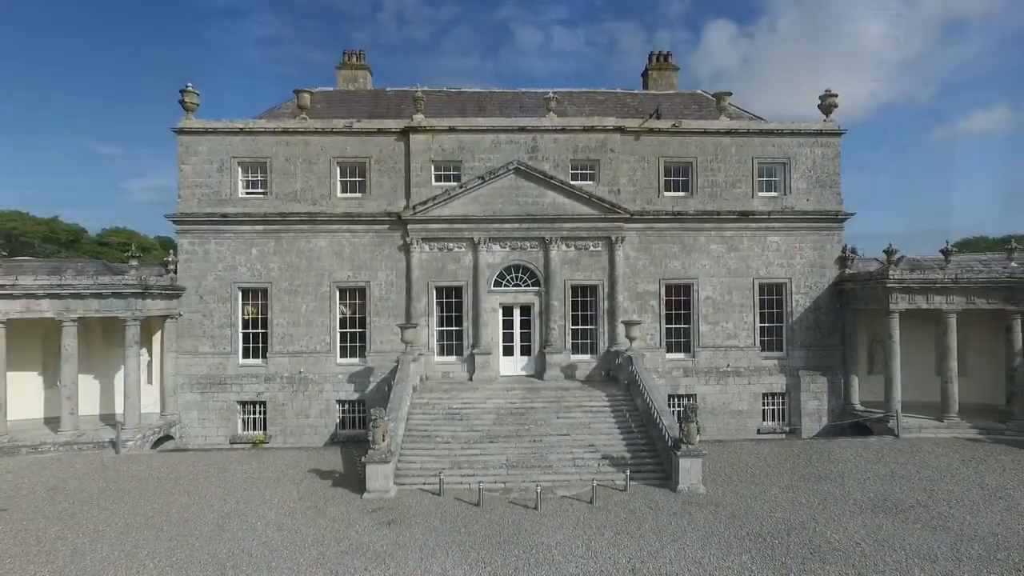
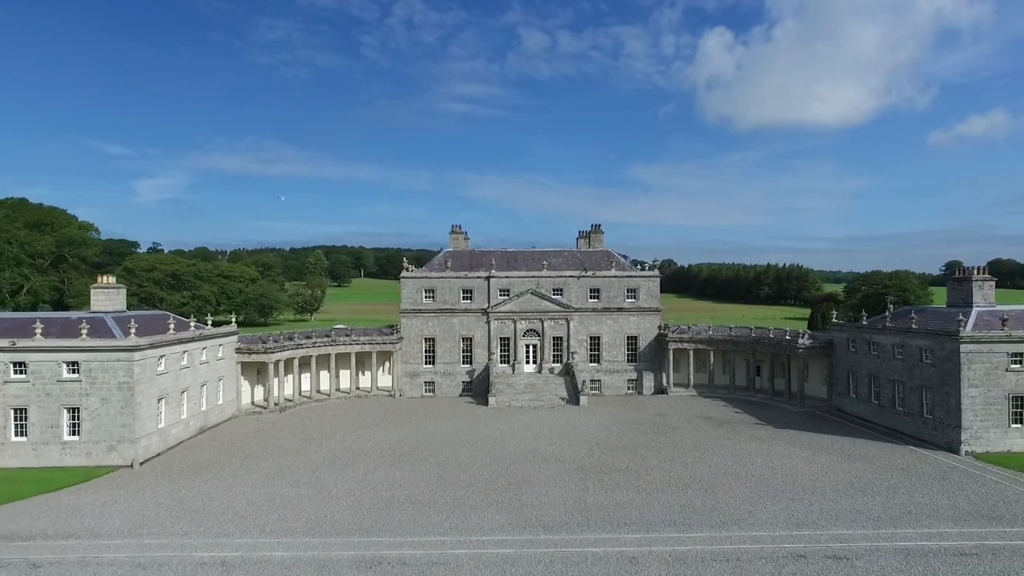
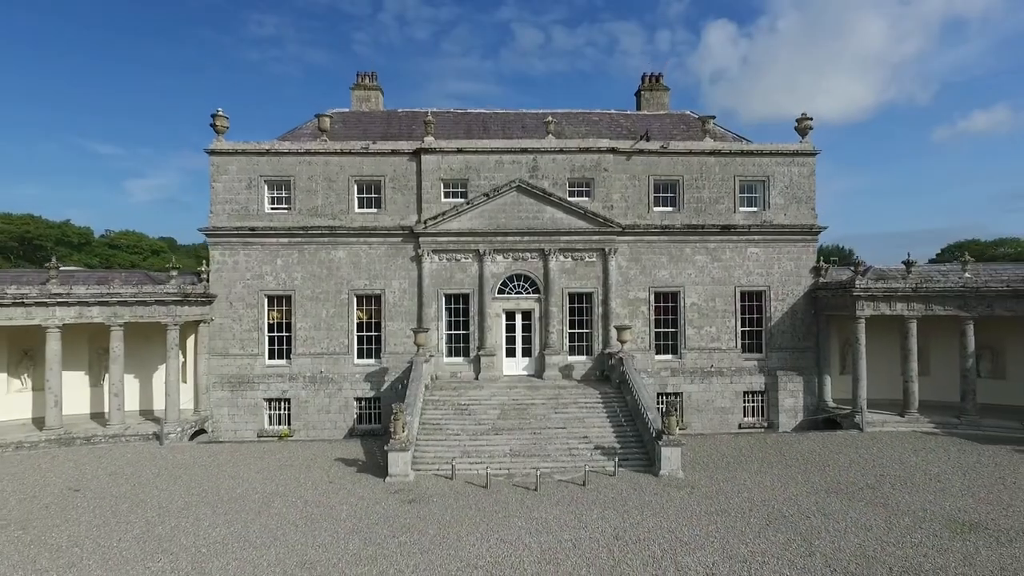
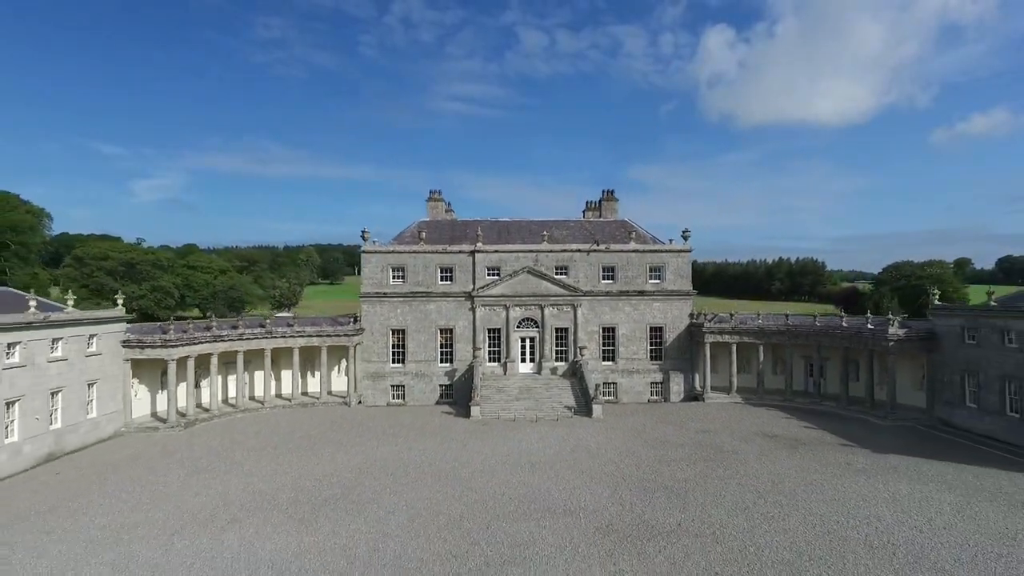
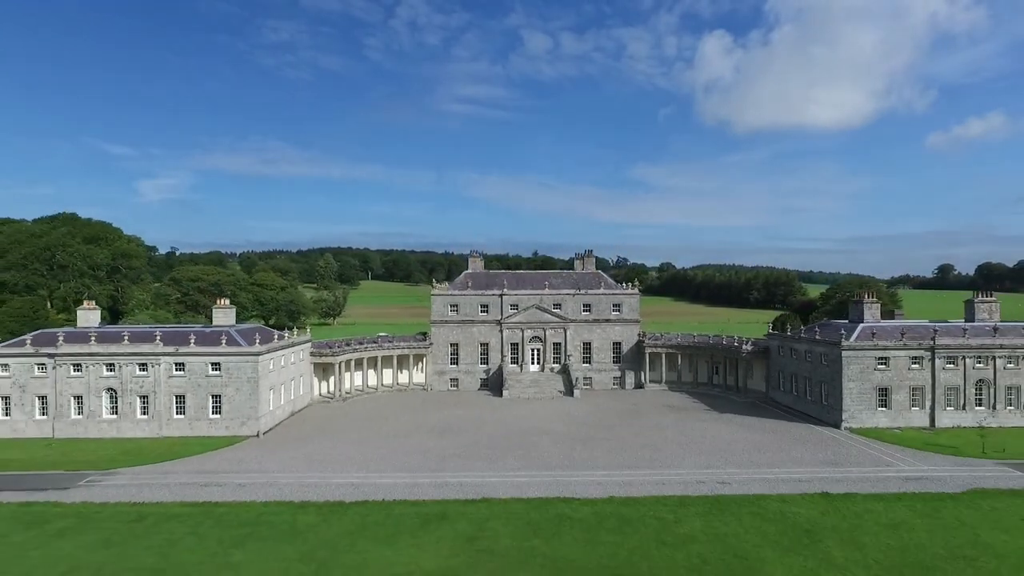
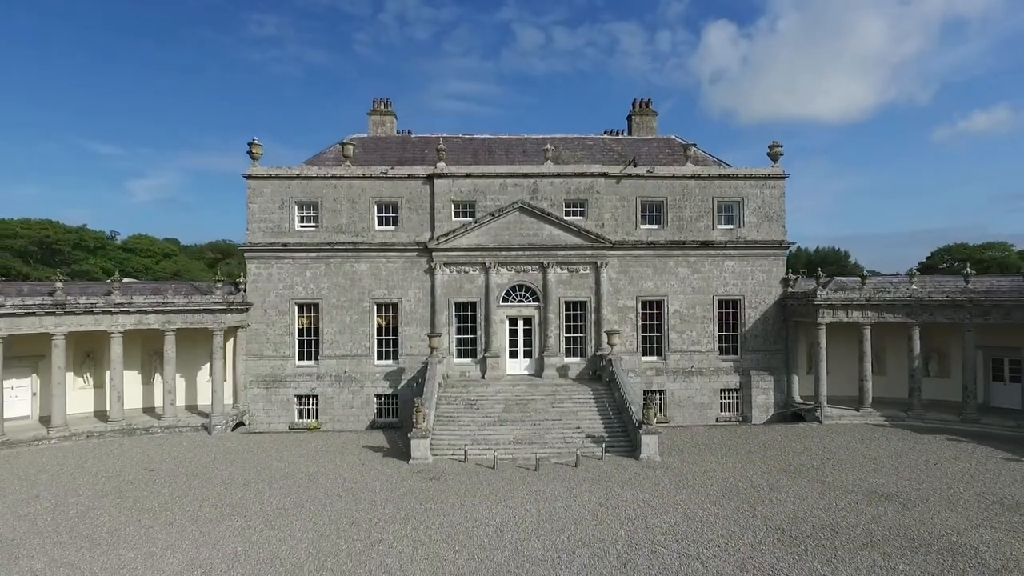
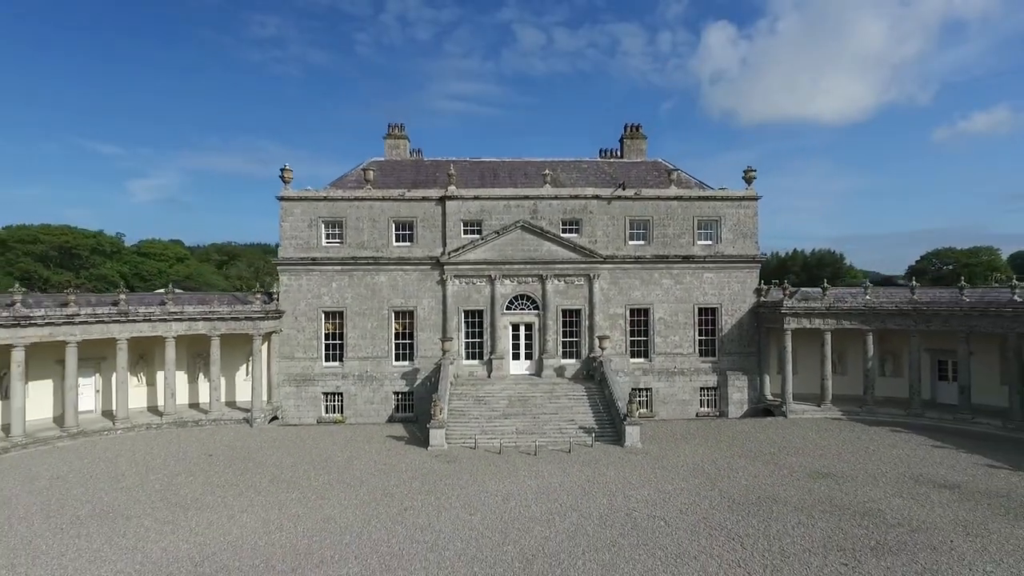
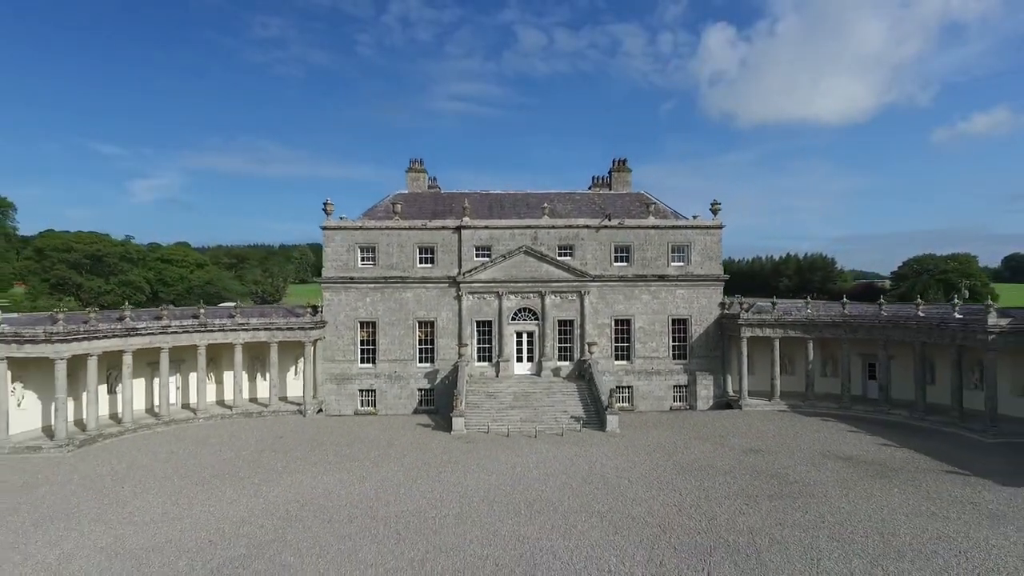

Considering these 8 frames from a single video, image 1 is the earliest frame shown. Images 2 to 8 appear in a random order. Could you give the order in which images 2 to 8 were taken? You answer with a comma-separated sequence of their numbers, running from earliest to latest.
3, 6, 7, 8, 4, 2, 5
